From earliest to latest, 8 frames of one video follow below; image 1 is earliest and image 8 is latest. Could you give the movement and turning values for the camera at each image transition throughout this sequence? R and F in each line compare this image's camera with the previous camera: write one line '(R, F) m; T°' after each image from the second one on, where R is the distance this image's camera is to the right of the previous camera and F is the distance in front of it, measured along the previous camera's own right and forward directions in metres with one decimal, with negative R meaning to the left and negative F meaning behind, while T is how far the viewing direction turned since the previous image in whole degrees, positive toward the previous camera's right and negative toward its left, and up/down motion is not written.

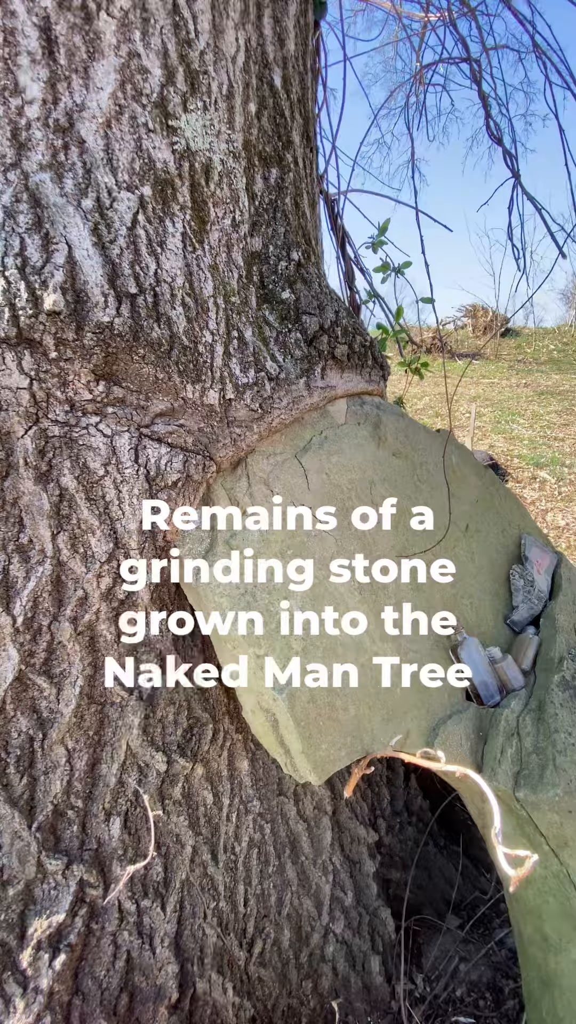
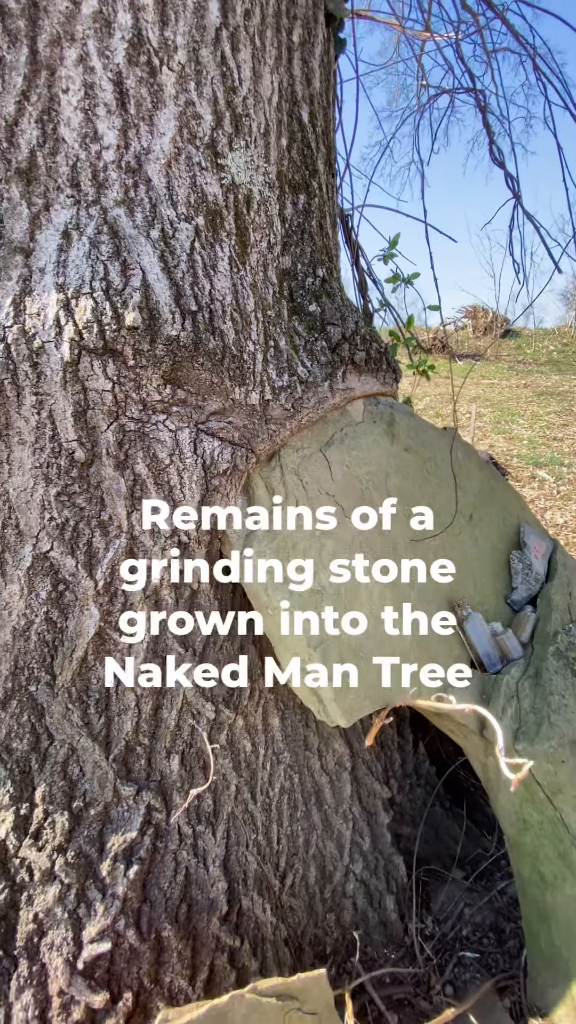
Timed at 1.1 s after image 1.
(-0.1, -0.2) m; 0°
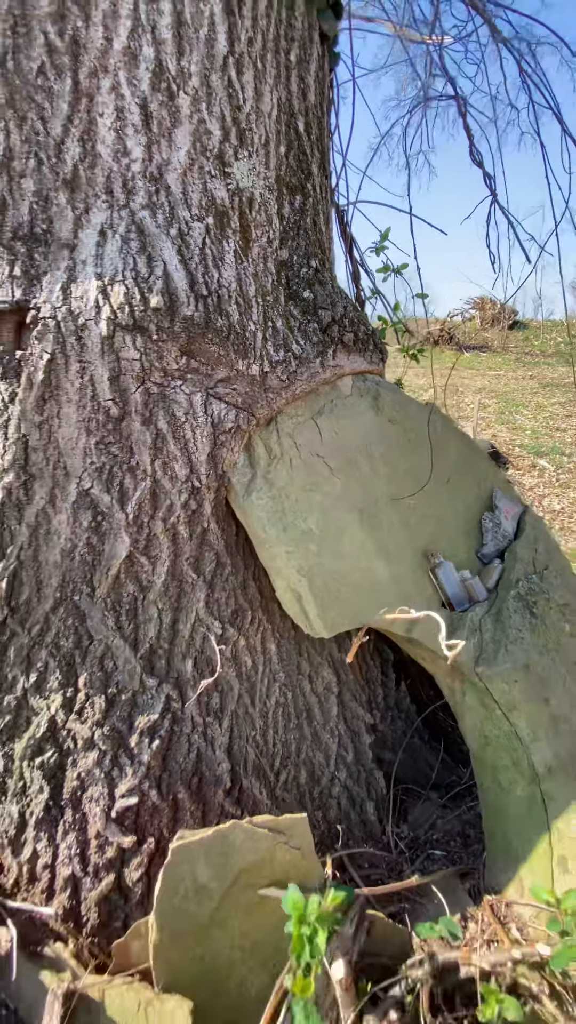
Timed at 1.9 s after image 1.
(0.0, -0.3) m; -1°
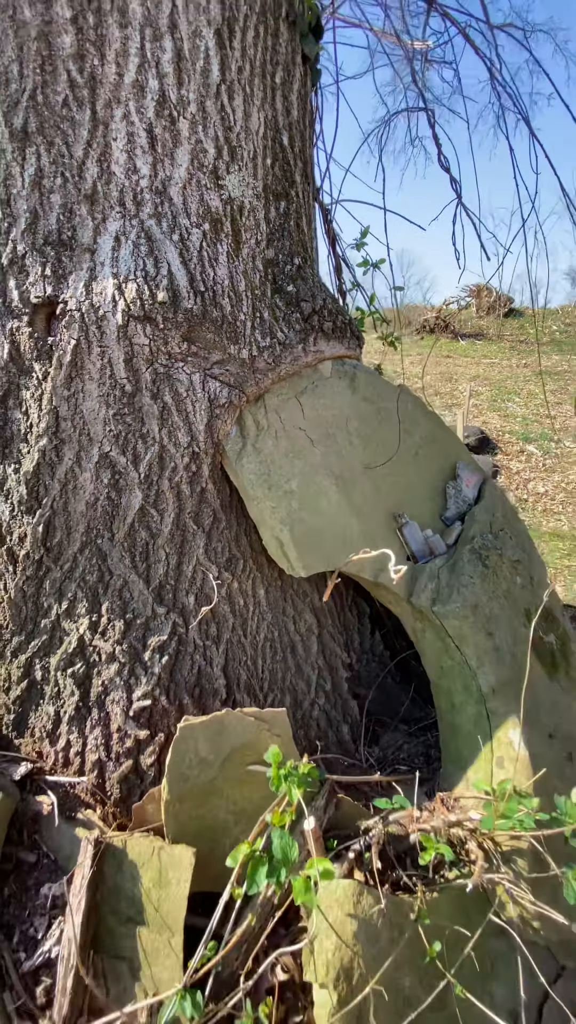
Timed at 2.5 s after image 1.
(0.0, -0.3) m; 0°
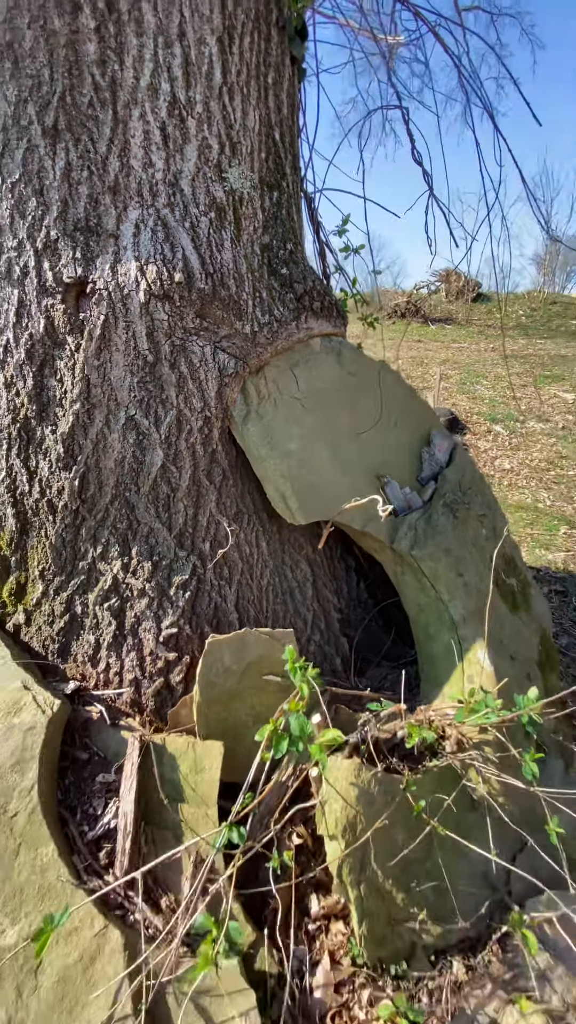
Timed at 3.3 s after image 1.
(-0.1, -0.3) m; +3°
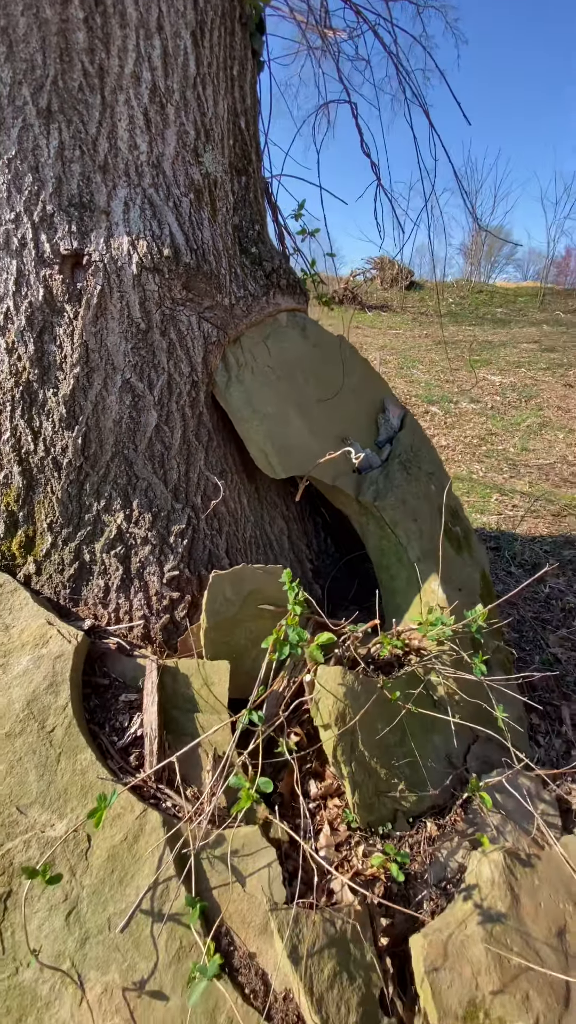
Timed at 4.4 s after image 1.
(-0.2, -0.3) m; +7°
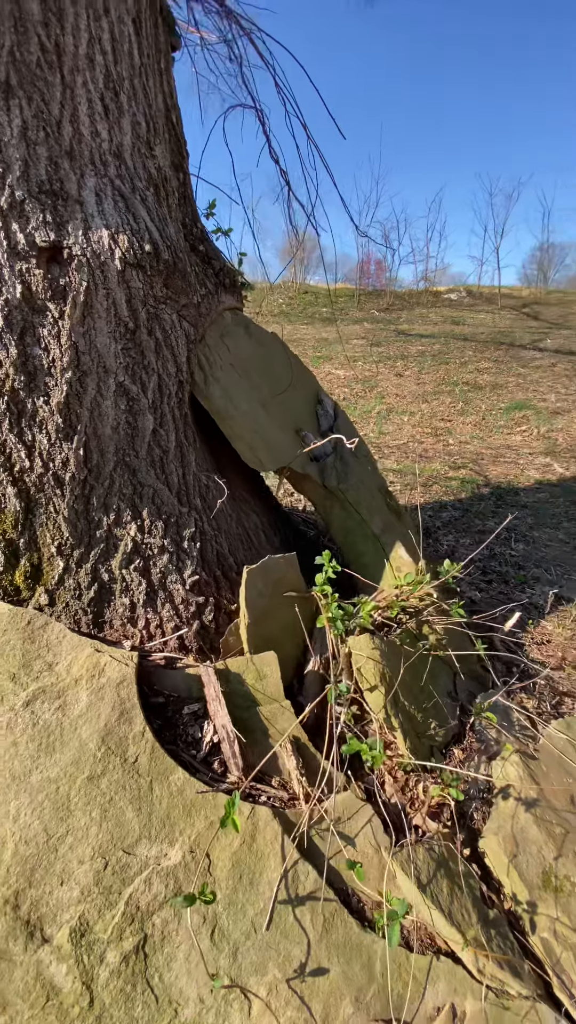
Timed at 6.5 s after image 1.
(-0.7, 0.0) m; +18°
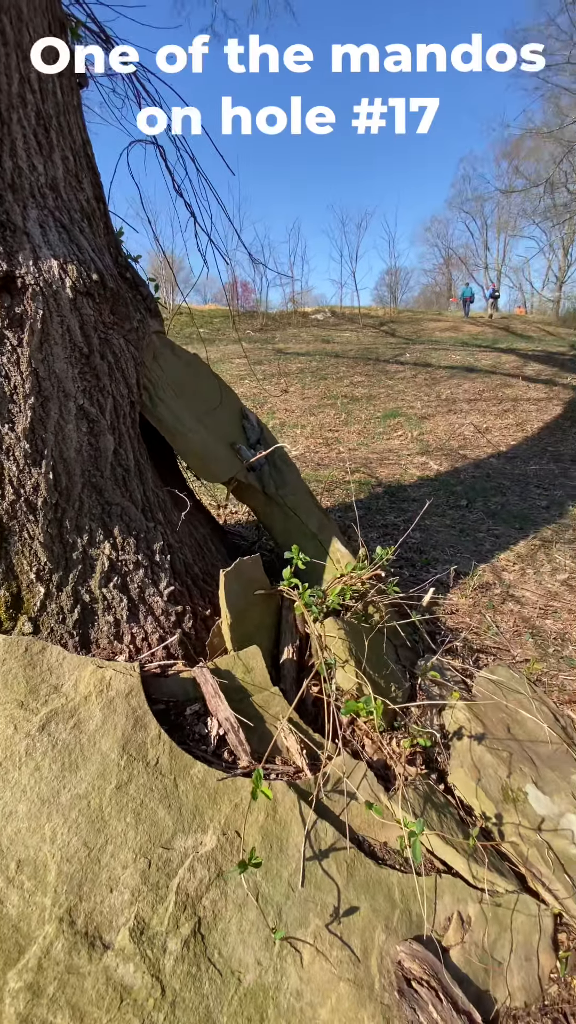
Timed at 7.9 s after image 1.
(-0.3, -0.2) m; +13°
